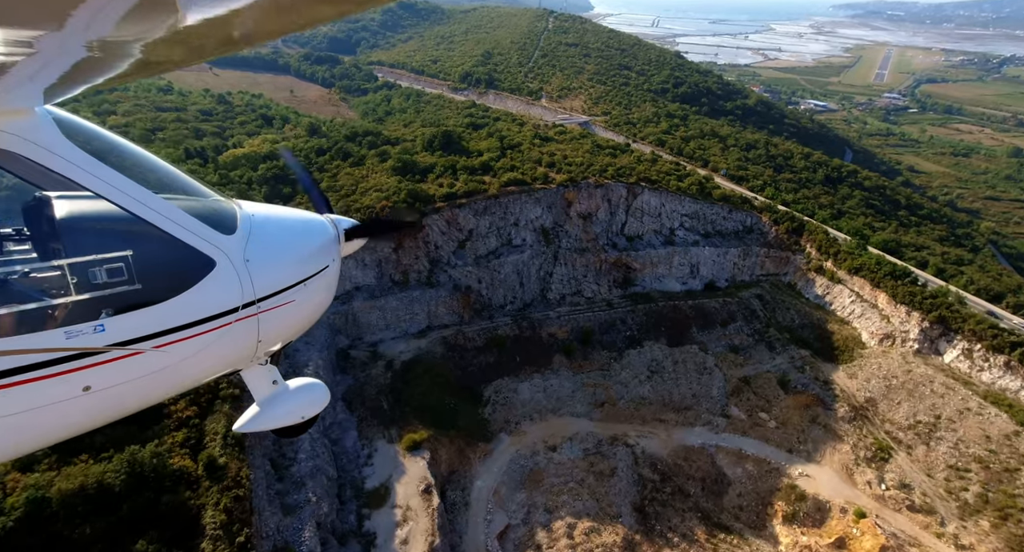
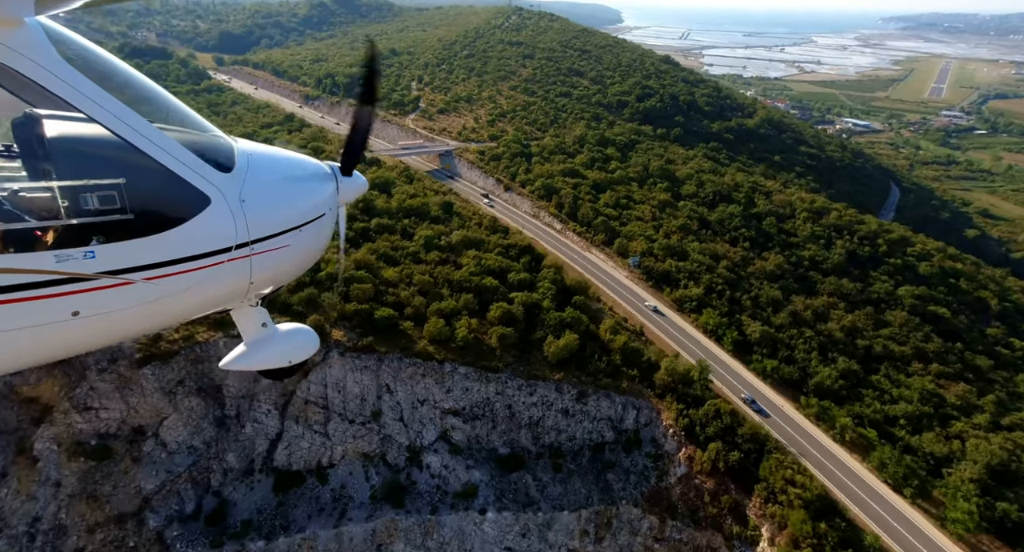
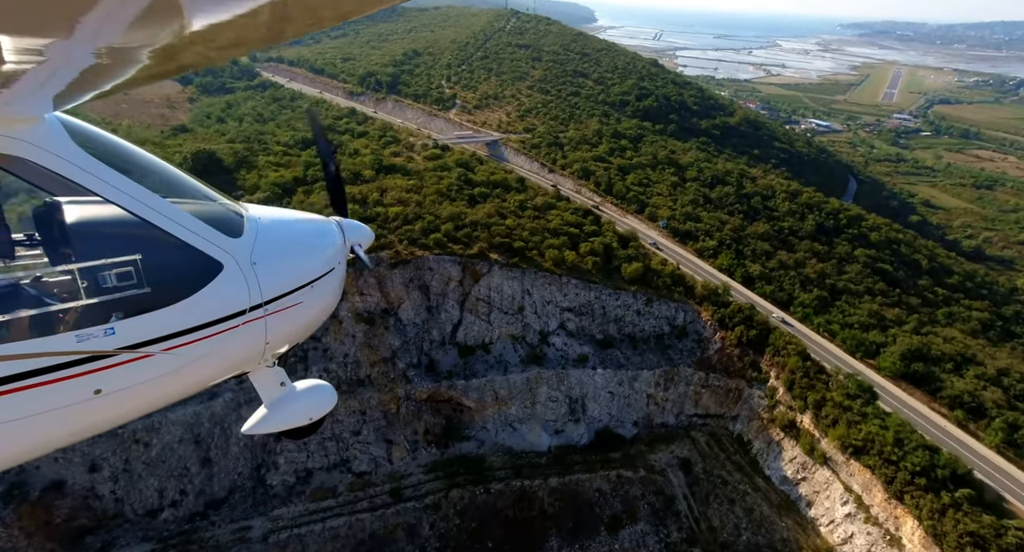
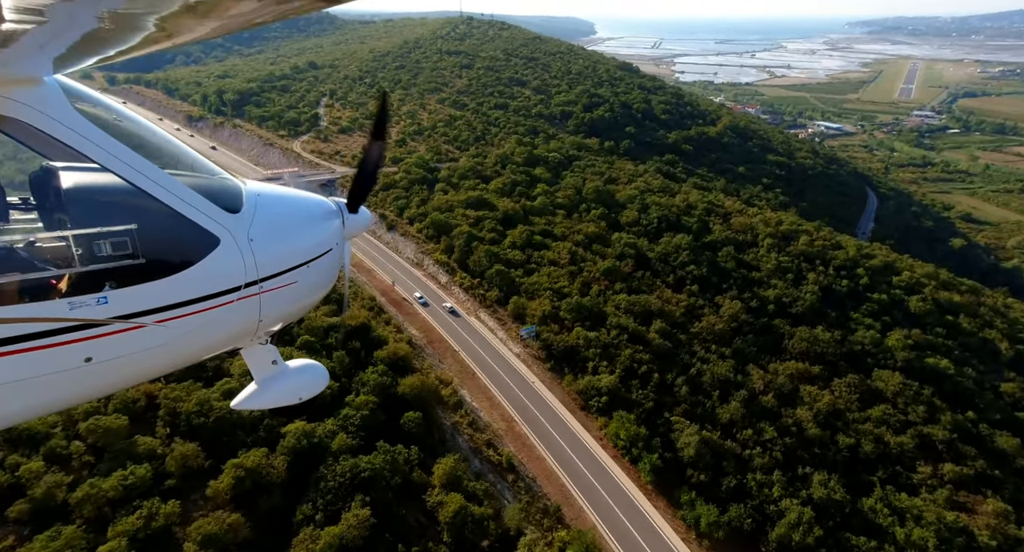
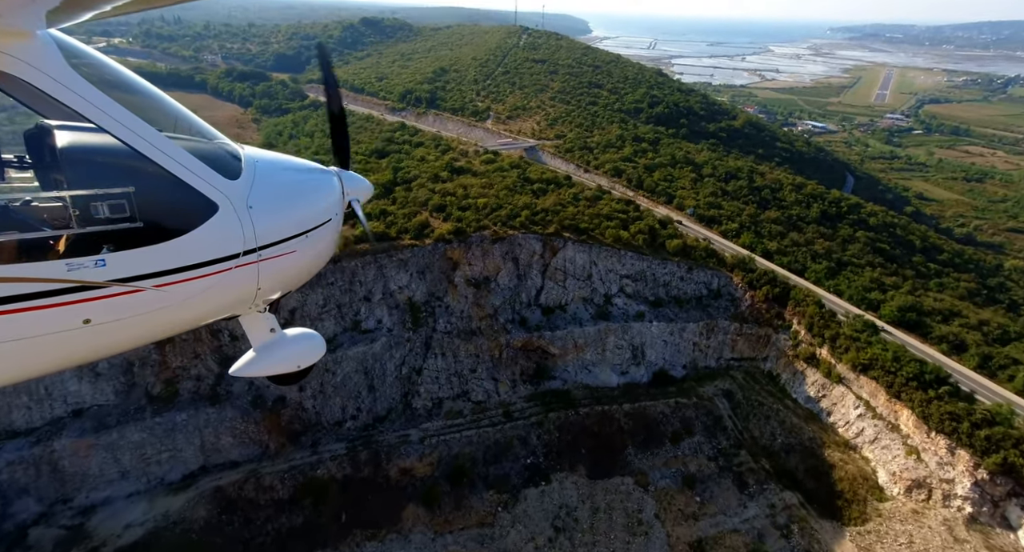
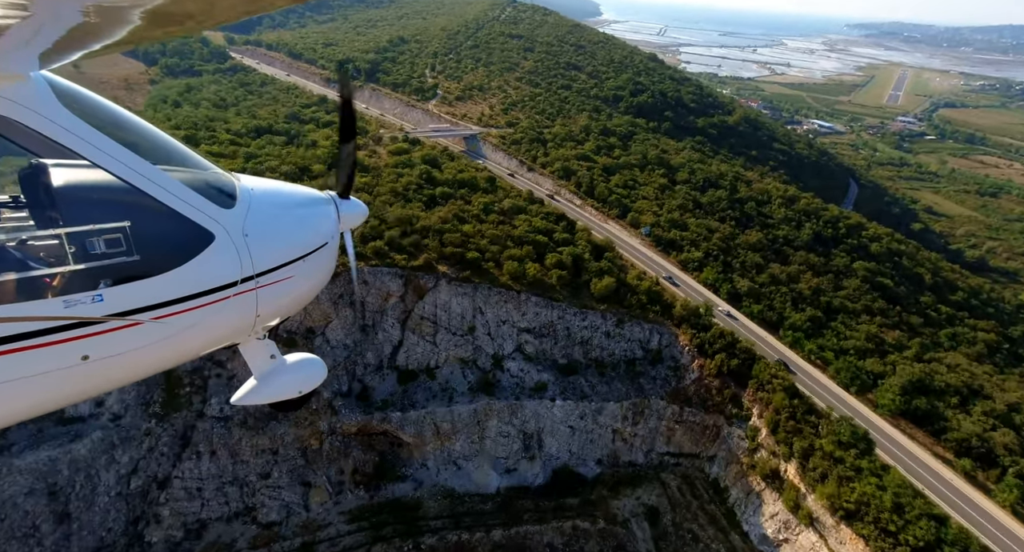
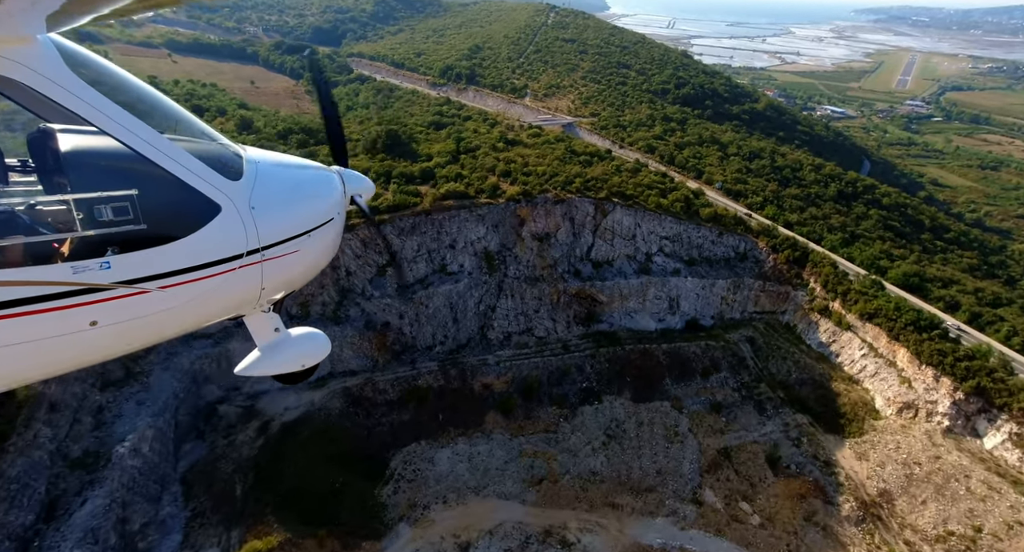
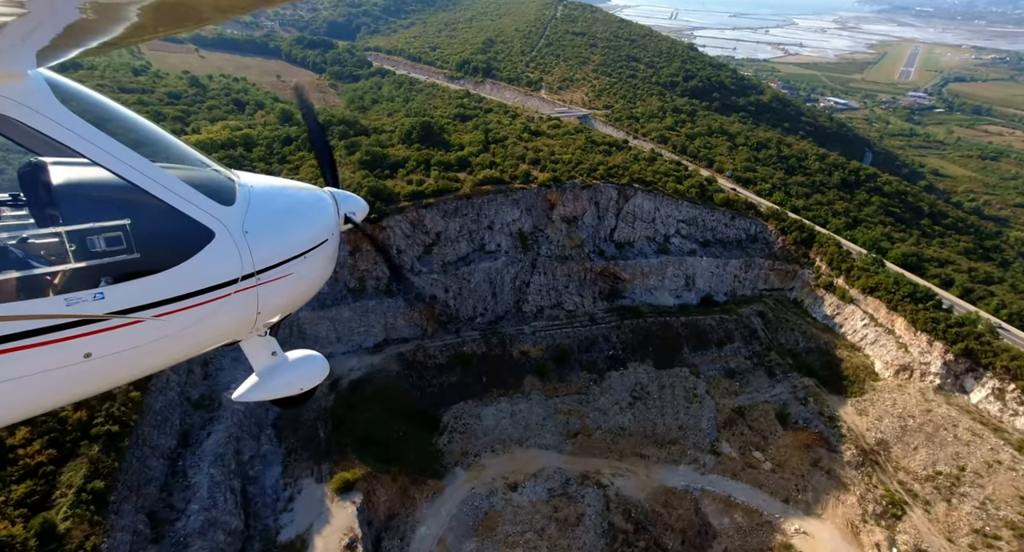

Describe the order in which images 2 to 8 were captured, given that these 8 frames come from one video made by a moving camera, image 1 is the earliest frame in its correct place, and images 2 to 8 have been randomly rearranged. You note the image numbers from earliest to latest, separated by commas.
8, 7, 5, 3, 6, 2, 4
